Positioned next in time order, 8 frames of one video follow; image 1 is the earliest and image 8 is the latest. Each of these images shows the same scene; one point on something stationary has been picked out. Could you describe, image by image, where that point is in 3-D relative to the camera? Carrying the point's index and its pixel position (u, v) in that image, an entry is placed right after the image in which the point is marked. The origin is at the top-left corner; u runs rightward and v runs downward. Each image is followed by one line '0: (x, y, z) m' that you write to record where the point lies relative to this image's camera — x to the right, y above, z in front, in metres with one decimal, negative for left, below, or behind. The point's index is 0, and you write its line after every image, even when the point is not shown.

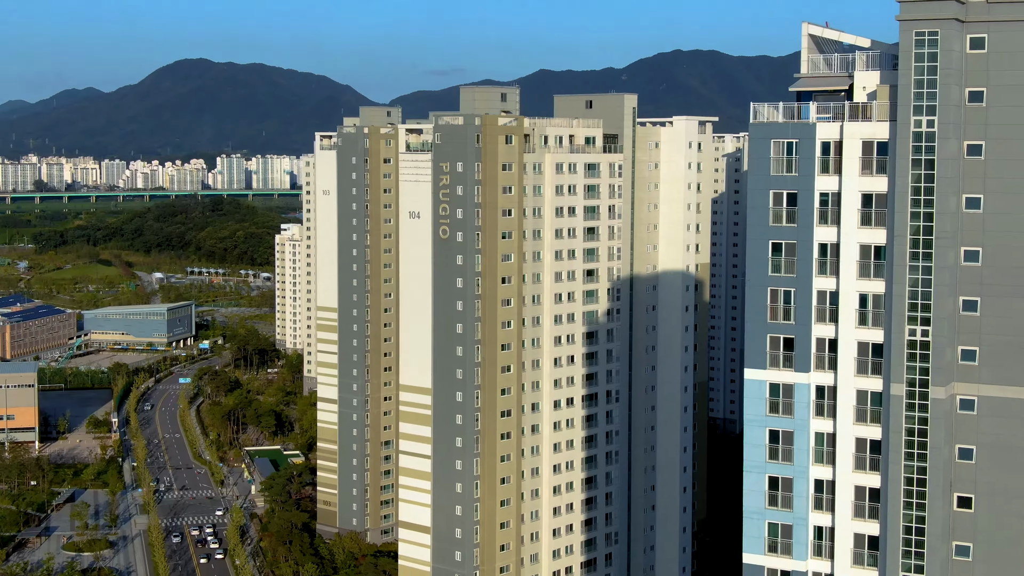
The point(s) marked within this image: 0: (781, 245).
0: (+3.7, +0.5, +20.4) m
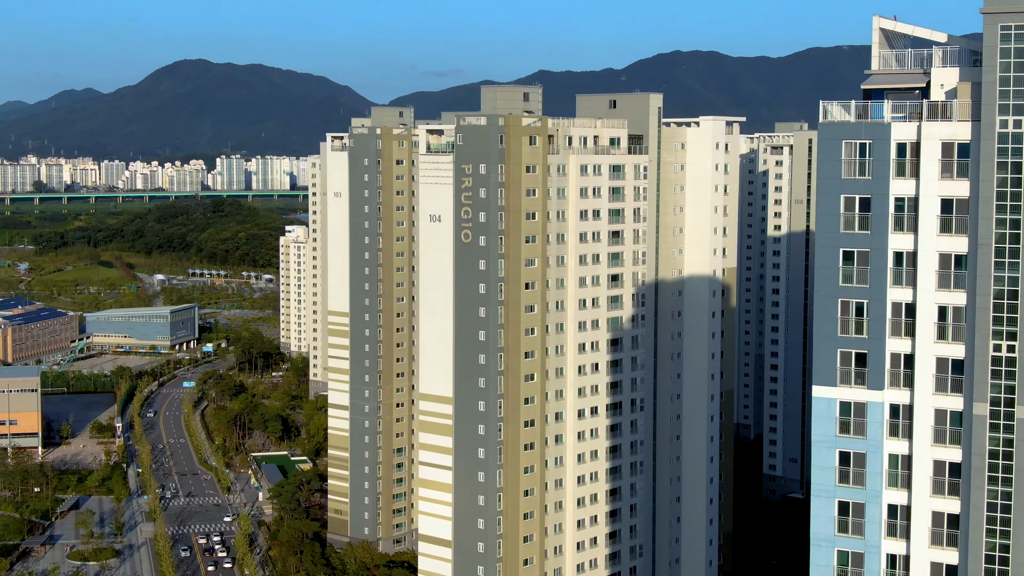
0: (+4.3, +0.4, +19.2) m
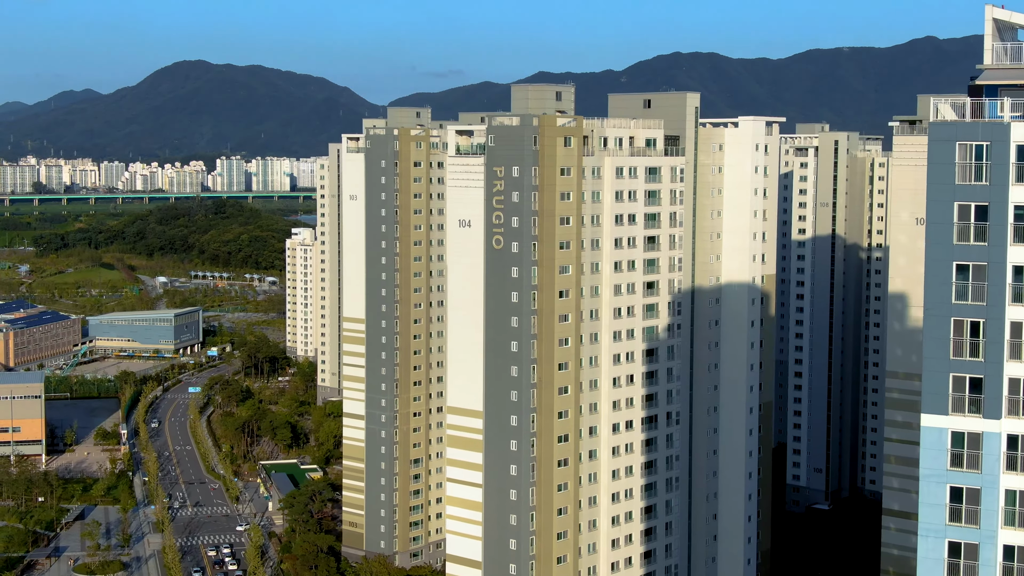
0: (+5.1, +0.2, +17.4) m
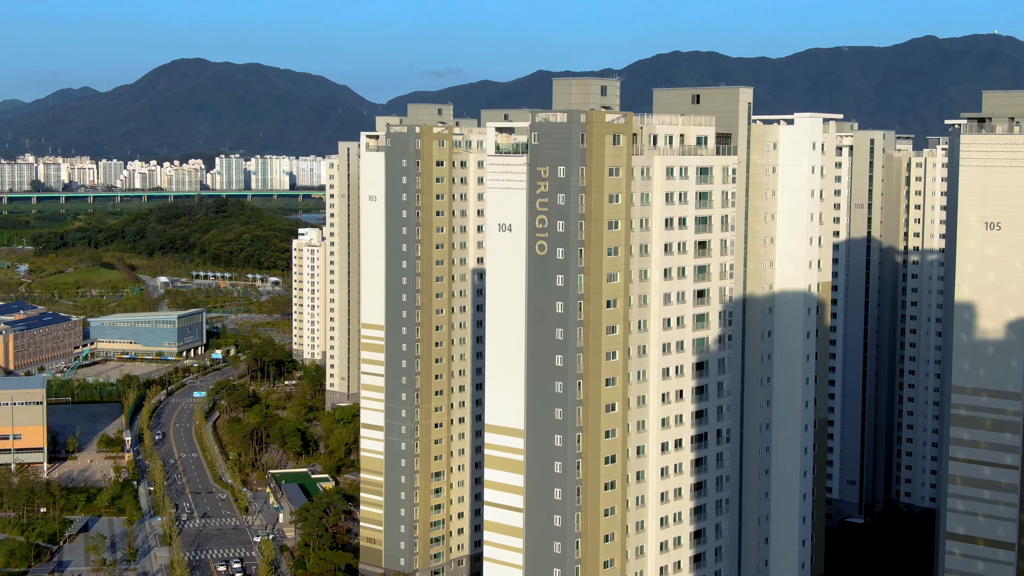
0: (+6.0, 0.0, +14.9) m
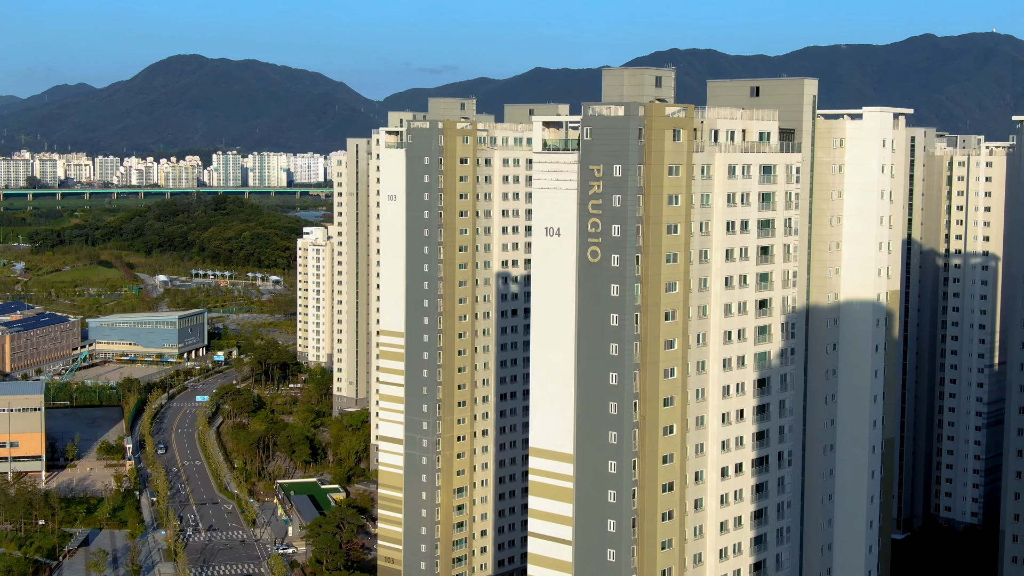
0: (+7.0, -0.2, +11.9) m
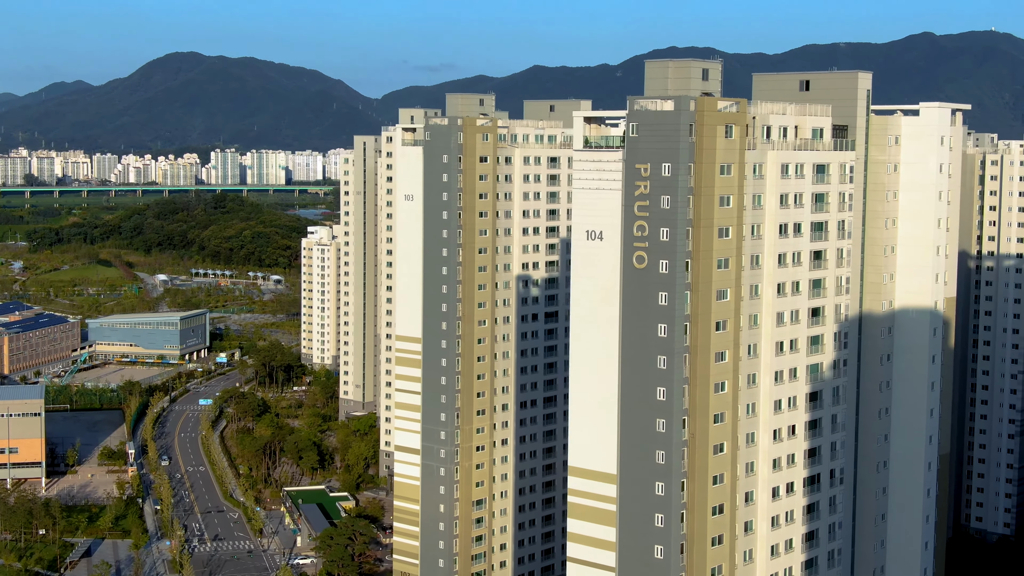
0: (+7.8, -0.4, +9.9) m
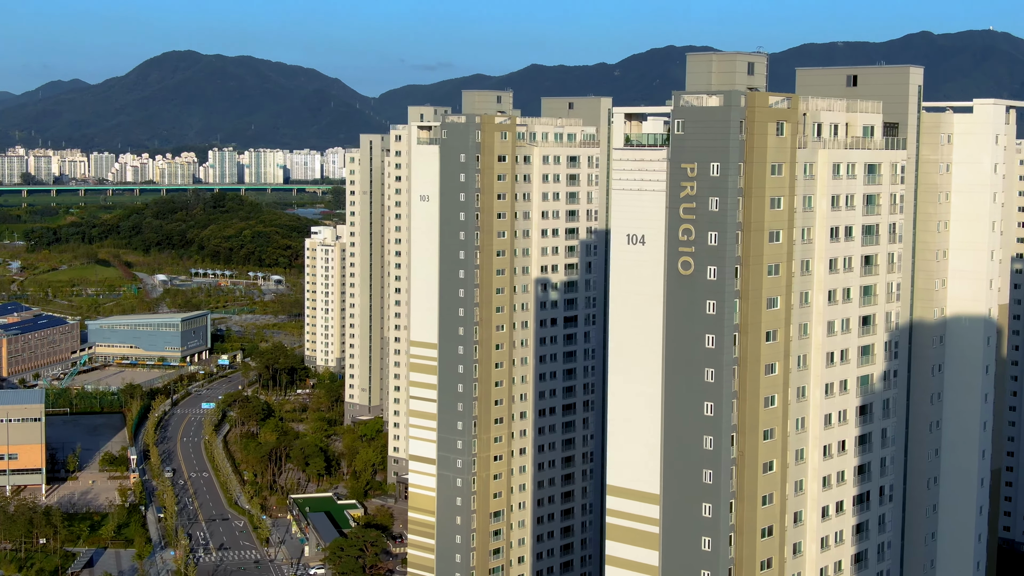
0: (+8.4, -0.5, +8.3) m
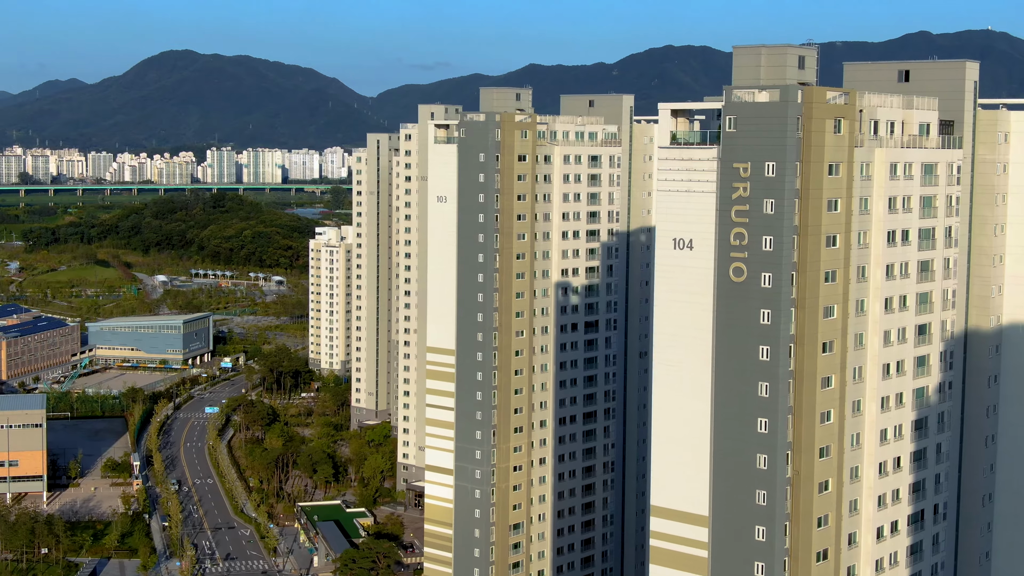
0: (+9.1, -0.7, +6.7) m
